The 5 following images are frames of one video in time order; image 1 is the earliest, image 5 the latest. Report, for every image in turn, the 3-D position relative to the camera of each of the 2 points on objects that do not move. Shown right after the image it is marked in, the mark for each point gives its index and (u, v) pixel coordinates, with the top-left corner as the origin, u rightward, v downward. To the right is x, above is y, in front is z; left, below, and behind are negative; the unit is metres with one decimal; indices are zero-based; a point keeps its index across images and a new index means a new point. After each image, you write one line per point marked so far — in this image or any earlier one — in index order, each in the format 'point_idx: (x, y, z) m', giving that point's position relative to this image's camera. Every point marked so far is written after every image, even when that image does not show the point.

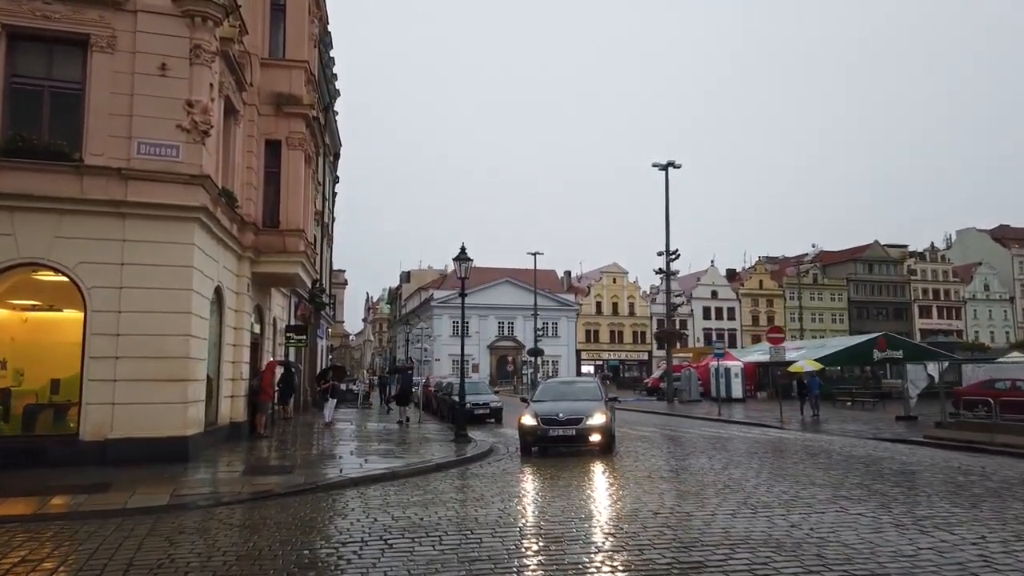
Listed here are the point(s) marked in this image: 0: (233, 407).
0: (-6.9, -3.0, +18.5) m
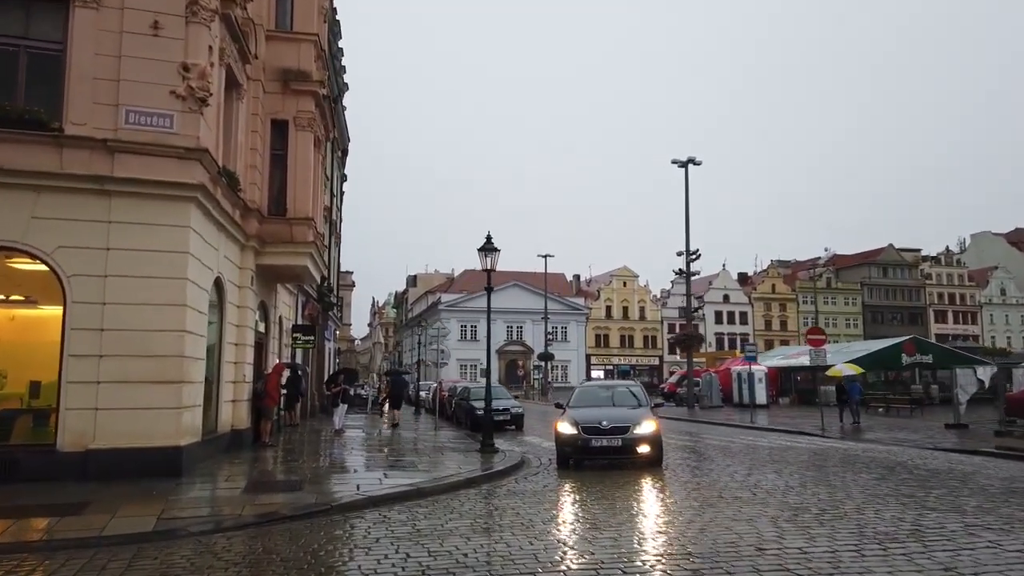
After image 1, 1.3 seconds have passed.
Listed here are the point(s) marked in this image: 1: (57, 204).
0: (-6.2, -2.8, +16.7) m
1: (-7.2, +1.3, +11.8) m
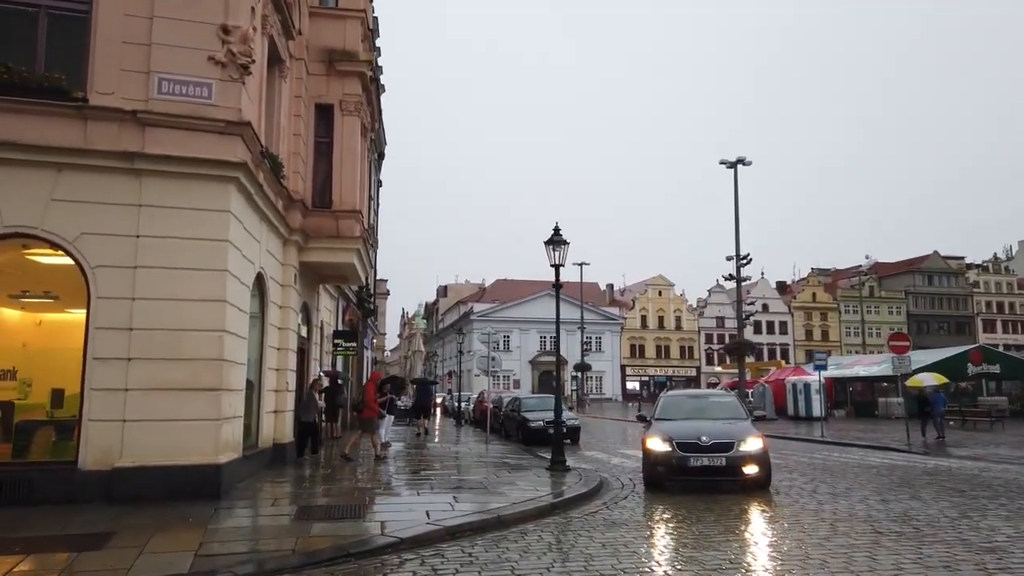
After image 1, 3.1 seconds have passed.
0: (-4.8, -2.8, +15.1) m
1: (-6.0, +1.4, +10.3) m
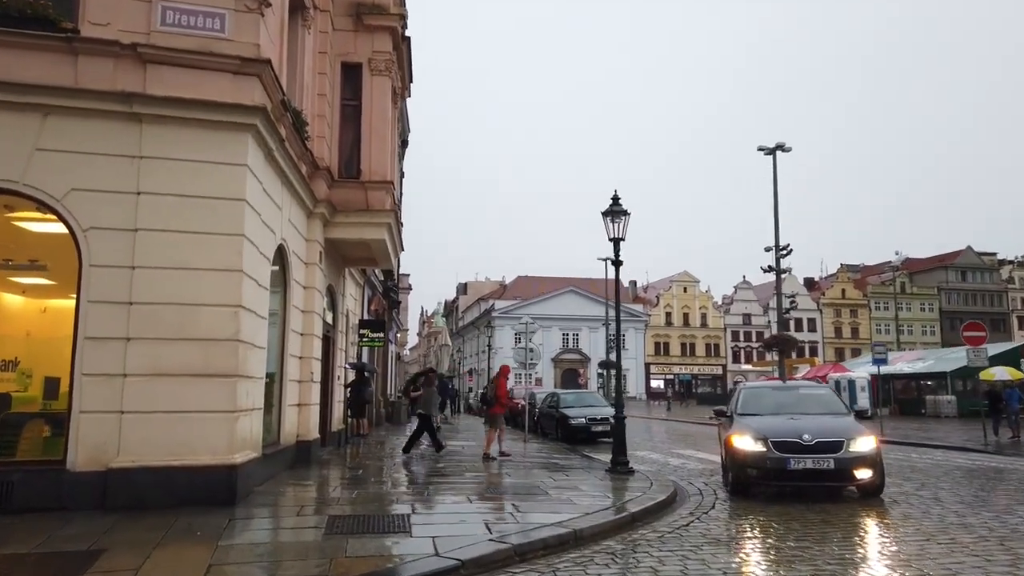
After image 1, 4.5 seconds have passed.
0: (-3.8, -2.4, +13.5) m
1: (-5.2, +1.8, +8.7) m
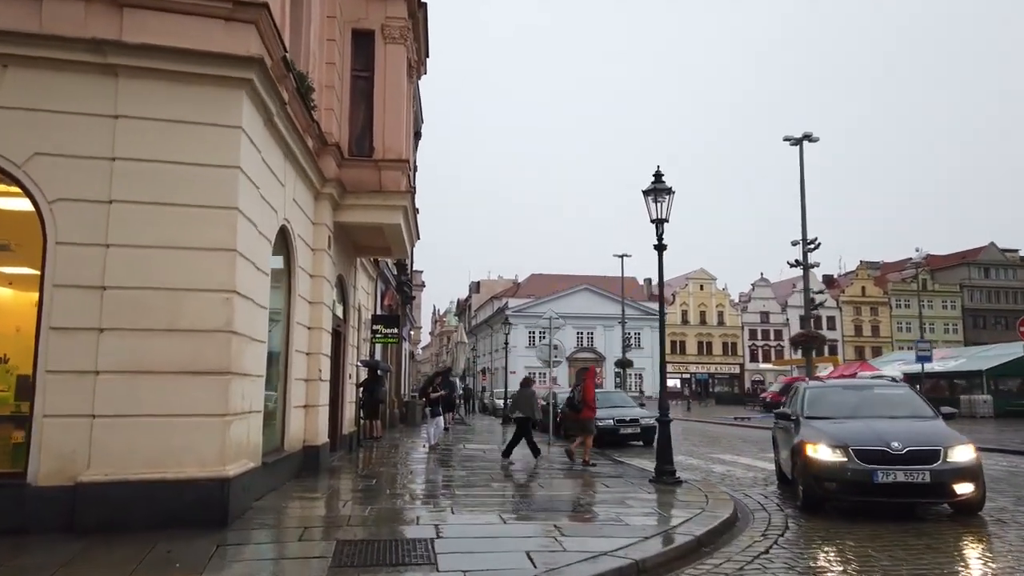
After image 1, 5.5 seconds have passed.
0: (-3.3, -2.2, +12.1) m
1: (-4.7, +2.0, +7.4) m
